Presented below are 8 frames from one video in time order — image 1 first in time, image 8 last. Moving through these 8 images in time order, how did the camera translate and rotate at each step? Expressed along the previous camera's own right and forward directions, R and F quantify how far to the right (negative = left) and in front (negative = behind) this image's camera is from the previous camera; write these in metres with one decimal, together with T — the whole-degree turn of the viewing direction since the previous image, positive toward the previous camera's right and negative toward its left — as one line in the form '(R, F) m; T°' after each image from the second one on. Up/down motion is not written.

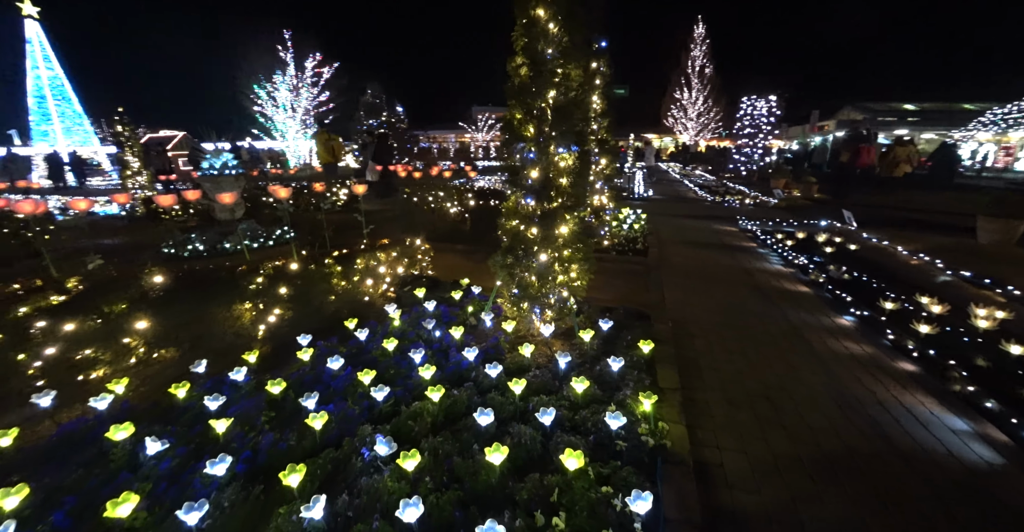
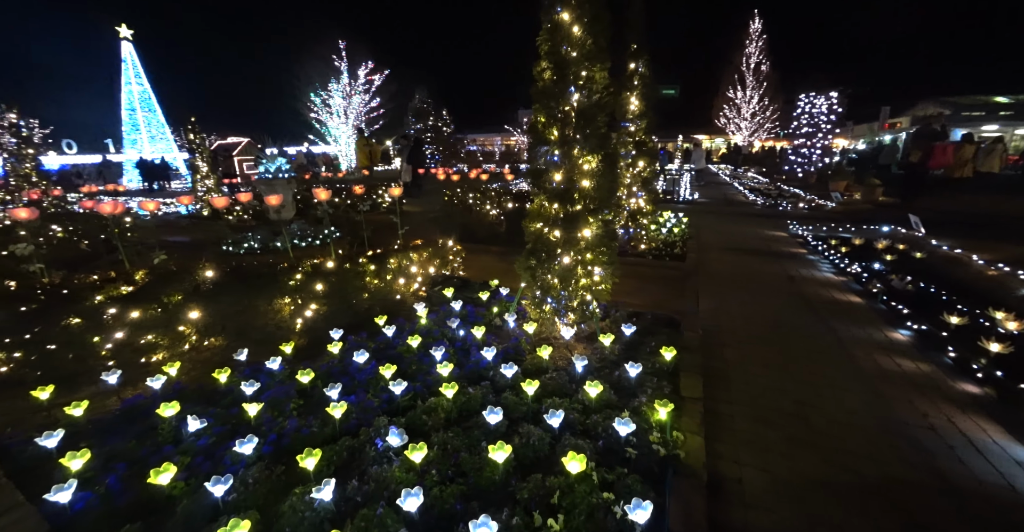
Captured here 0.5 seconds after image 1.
(+0.3, 0.0) m; -6°
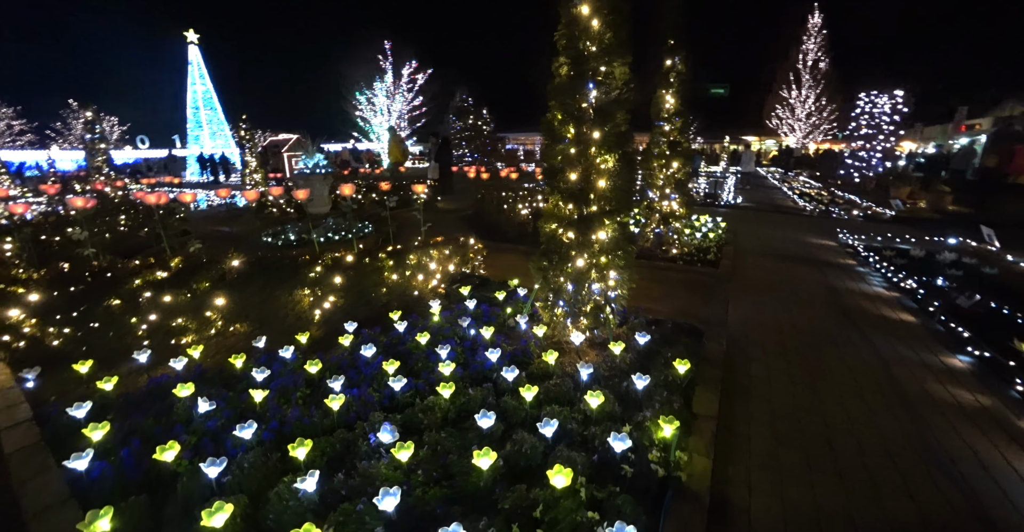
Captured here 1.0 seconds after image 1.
(+0.3, +0.1) m; -5°
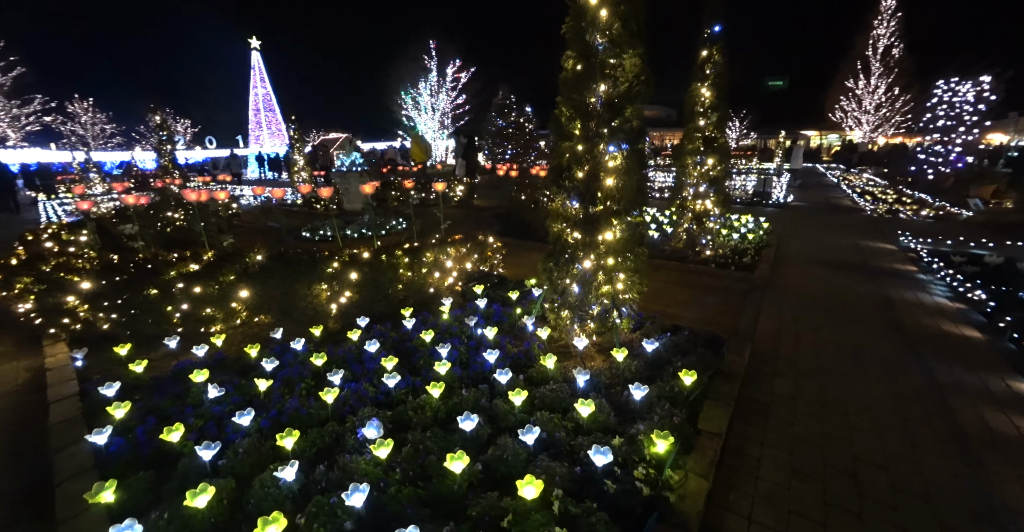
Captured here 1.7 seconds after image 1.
(+0.4, +0.1) m; -6°
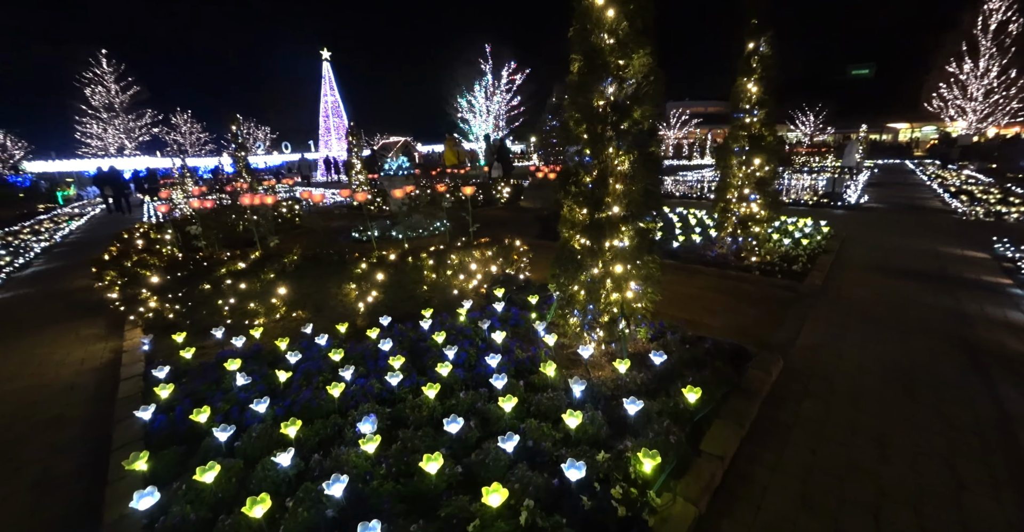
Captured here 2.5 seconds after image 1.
(+0.5, 0.0) m; -8°
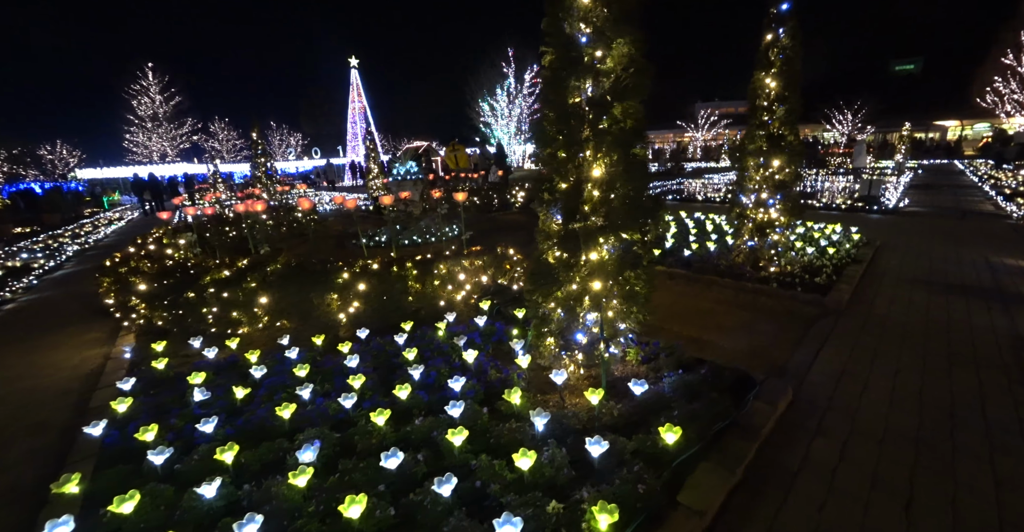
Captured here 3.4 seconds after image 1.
(+0.5, +0.4) m; -4°
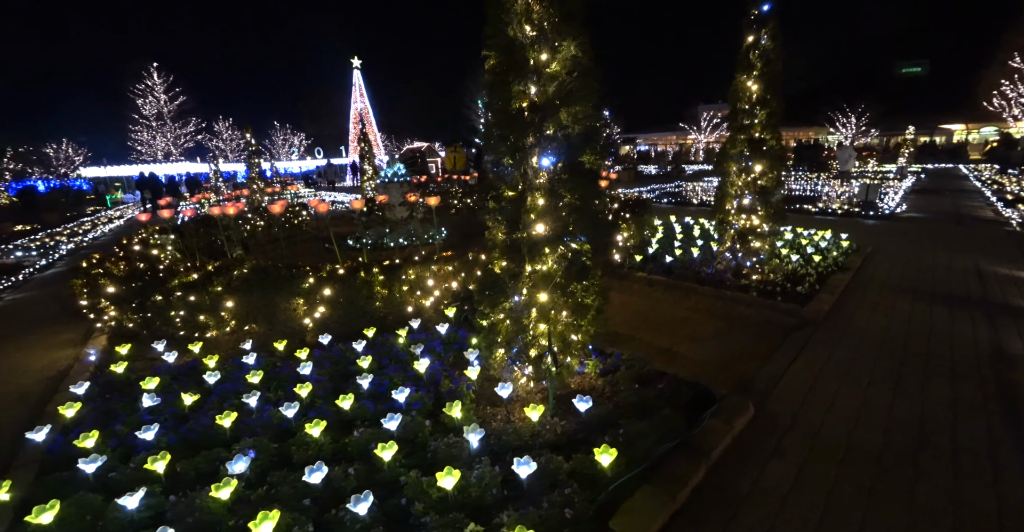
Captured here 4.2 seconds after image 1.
(+0.5, +0.1) m; -1°
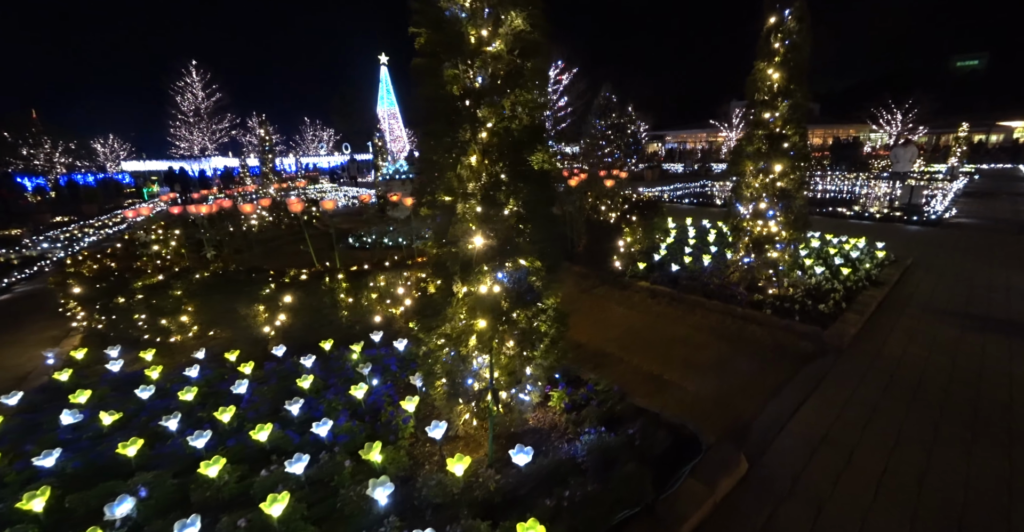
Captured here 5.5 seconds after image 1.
(+0.6, +0.6) m; -4°
